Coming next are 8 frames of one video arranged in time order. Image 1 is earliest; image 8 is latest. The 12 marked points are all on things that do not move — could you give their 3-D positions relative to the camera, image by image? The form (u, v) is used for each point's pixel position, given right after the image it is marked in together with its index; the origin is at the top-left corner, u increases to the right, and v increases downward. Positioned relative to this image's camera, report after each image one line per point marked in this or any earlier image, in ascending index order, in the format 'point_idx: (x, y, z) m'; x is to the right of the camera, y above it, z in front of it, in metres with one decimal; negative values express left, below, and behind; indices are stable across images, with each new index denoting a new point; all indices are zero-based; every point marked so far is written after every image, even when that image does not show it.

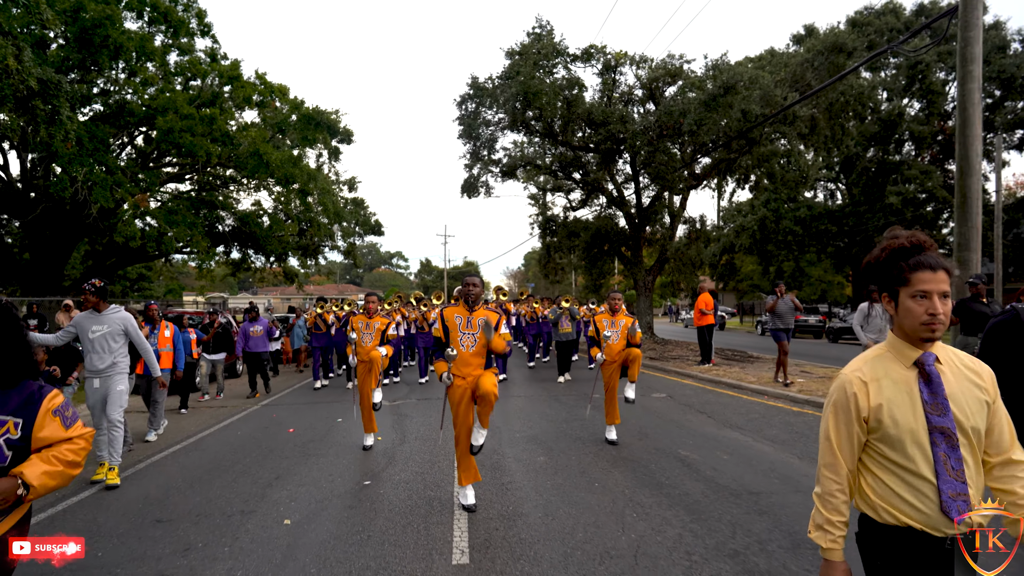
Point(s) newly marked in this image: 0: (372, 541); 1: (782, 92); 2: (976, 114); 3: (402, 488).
0: (-1.0, -1.8, +4.3) m
1: (+6.8, +5.0, +15.4) m
2: (+5.9, +2.1, +7.7) m
3: (-1.0, -1.8, +5.5) m
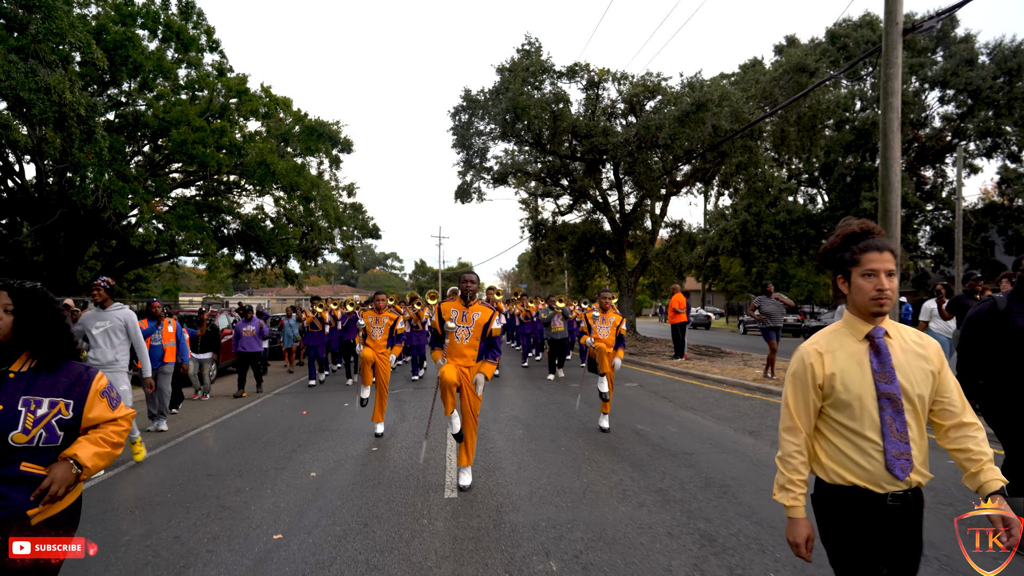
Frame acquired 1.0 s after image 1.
0: (-1.2, -1.8, +5.4) m
1: (+6.6, +5.0, +16.6) m
2: (+5.7, +2.1, +8.9) m
3: (-1.2, -1.8, +6.7) m
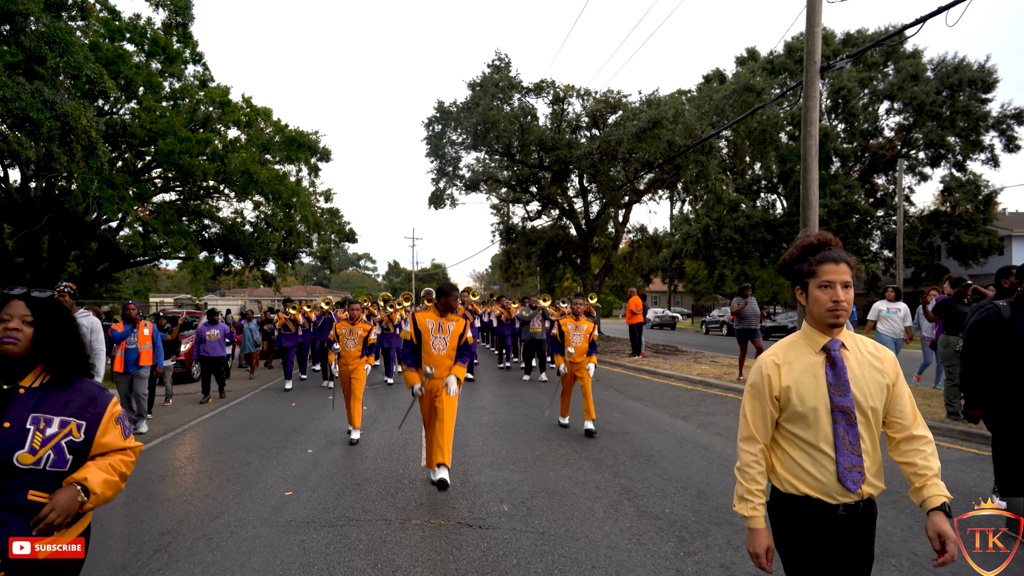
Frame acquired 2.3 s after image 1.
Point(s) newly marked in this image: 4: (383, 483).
0: (-1.6, -1.8, +6.5) m
1: (+5.7, +4.9, +18.0) m
2: (+5.1, +2.0, +10.3) m
3: (-1.6, -1.9, +7.7) m
4: (-1.2, -1.8, +5.4) m
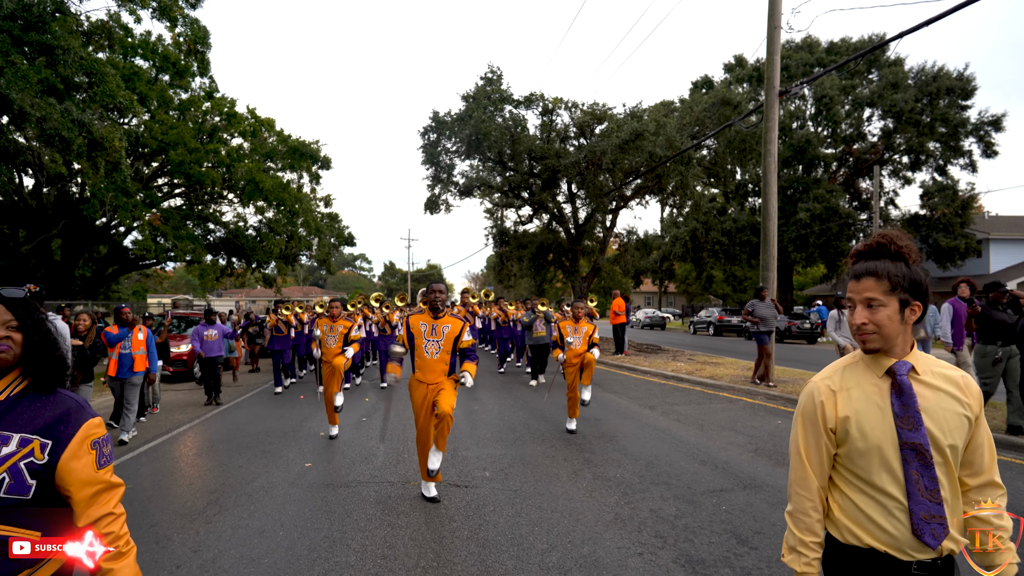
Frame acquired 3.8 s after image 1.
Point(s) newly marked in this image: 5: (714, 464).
0: (-1.8, -1.9, +7.5) m
1: (+5.4, +4.8, +19.0) m
2: (+4.9, +1.9, +11.3) m
3: (-1.8, -2.0, +8.7) m
4: (-1.4, -1.8, +6.5) m
5: (+2.0, -1.7, +5.9) m
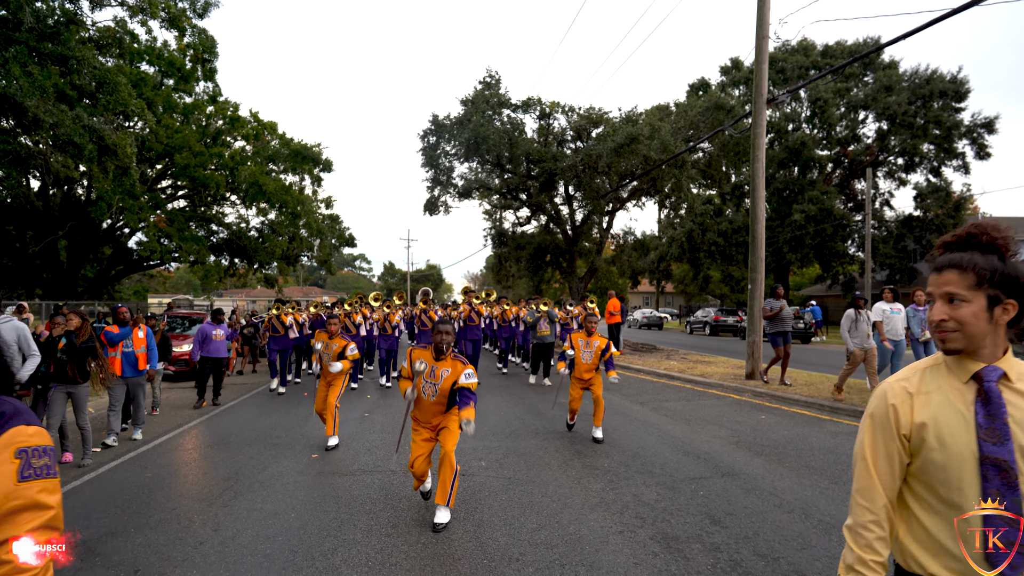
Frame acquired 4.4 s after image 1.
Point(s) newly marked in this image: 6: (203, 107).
0: (-1.8, -1.9, +7.9) m
1: (+5.3, +4.8, +19.4) m
2: (+4.8, +1.9, +11.7) m
3: (-1.9, -2.0, +9.1) m
4: (-1.4, -1.9, +6.8) m
5: (+1.9, -1.8, +6.3) m
6: (-9.7, +5.7, +18.8) m
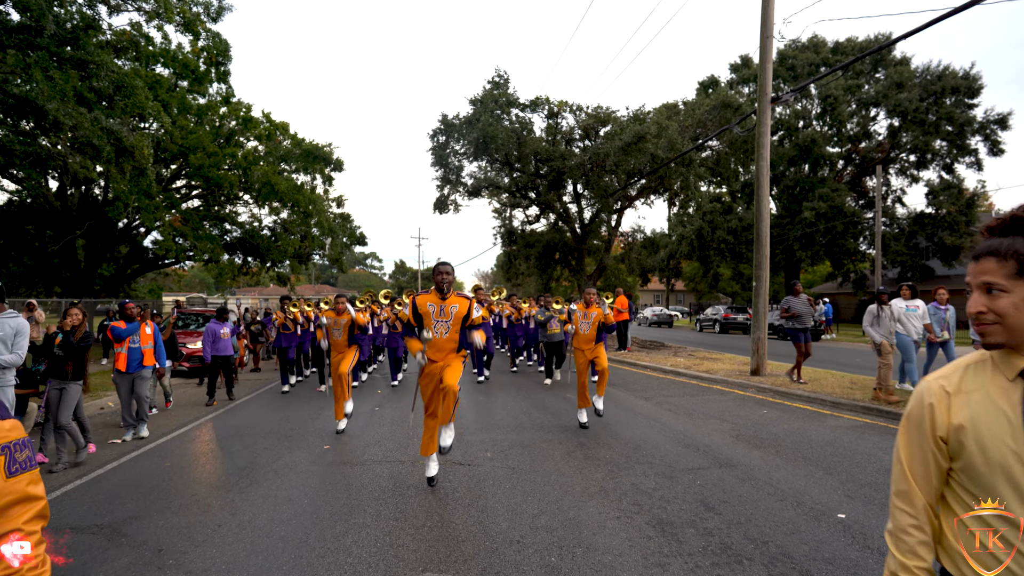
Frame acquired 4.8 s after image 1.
0: (-1.7, -1.9, +8.1) m
1: (+5.6, +4.9, +19.5) m
2: (+5.0, +2.0, +11.8) m
3: (-1.8, -1.9, +9.3) m
4: (-1.4, -1.8, +7.1) m
5: (+2.0, -1.7, +6.5) m
6: (-9.4, +5.8, +19.1) m
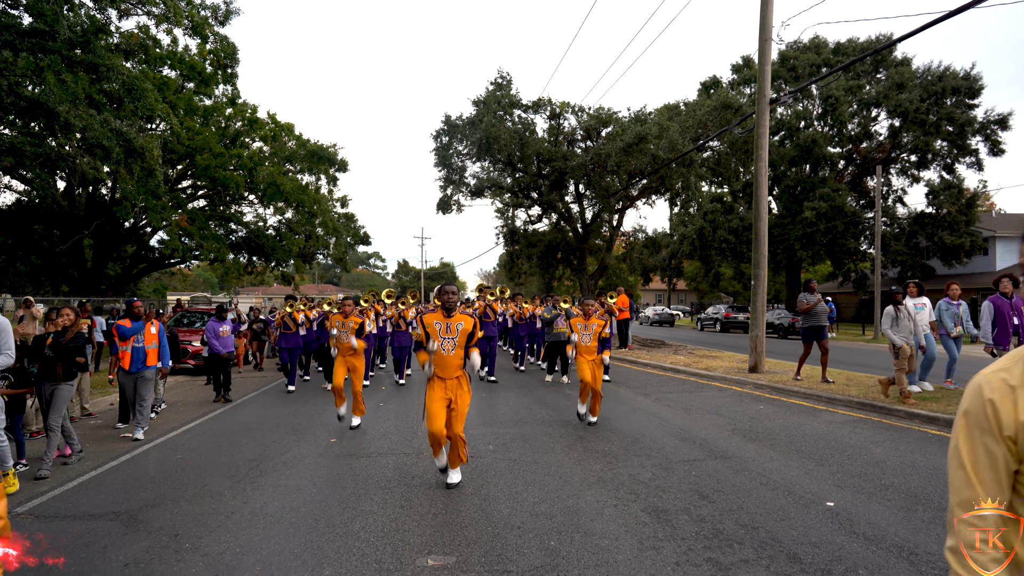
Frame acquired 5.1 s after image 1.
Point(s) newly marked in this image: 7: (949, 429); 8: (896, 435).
0: (-1.7, -1.9, +8.3) m
1: (+5.7, +4.9, +19.7) m
2: (+5.0, +2.0, +12.0) m
3: (-1.8, -1.9, +9.6) m
4: (-1.3, -1.8, +7.3) m
5: (+2.0, -1.7, +6.7) m
6: (-9.4, +5.8, +19.4) m
7: (+5.3, -1.7, +7.2) m
8: (+4.5, -1.7, +7.0) m
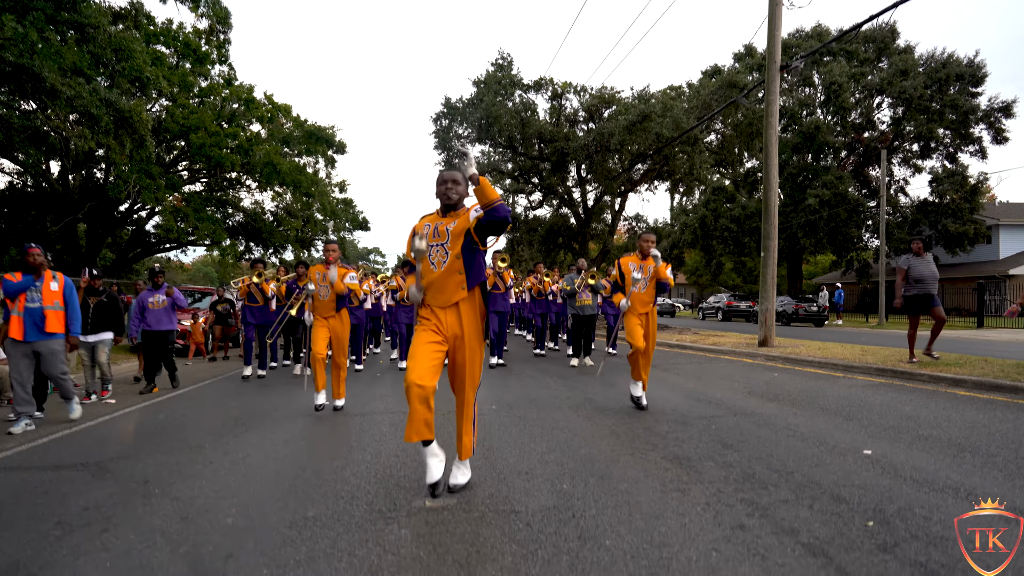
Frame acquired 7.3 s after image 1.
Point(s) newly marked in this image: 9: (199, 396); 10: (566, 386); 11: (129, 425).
0: (-1.7, -1.3, +8.0) m
1: (+5.7, +5.5, +19.3) m
2: (+5.1, +2.5, +11.6) m
3: (-1.7, -1.4, +9.2) m
4: (-1.3, -1.3, +6.9) m
5: (+2.1, -1.2, +6.3) m
6: (-9.3, +6.3, +19.0) m
7: (+5.3, -1.2, +6.8) m
8: (+4.5, -1.2, +6.6) m
9: (-4.3, -1.5, +8.3) m
10: (+0.7, -1.3, +8.1) m
11: (-3.8, -1.4, +6.2) m
